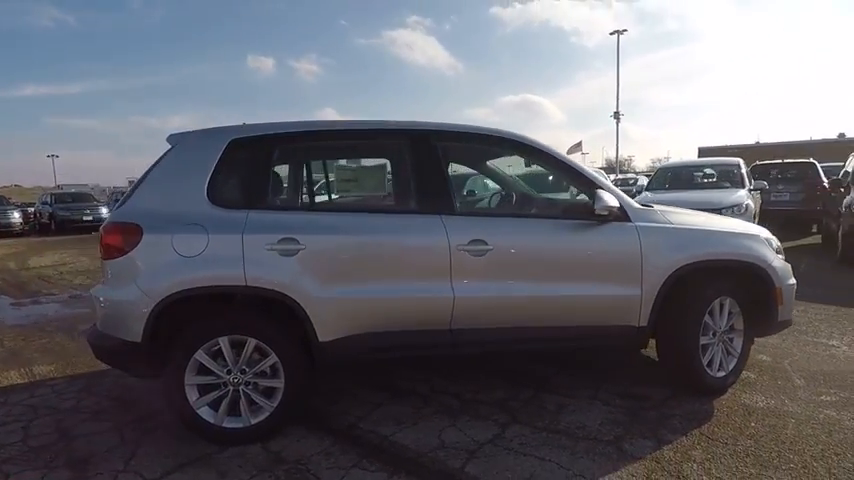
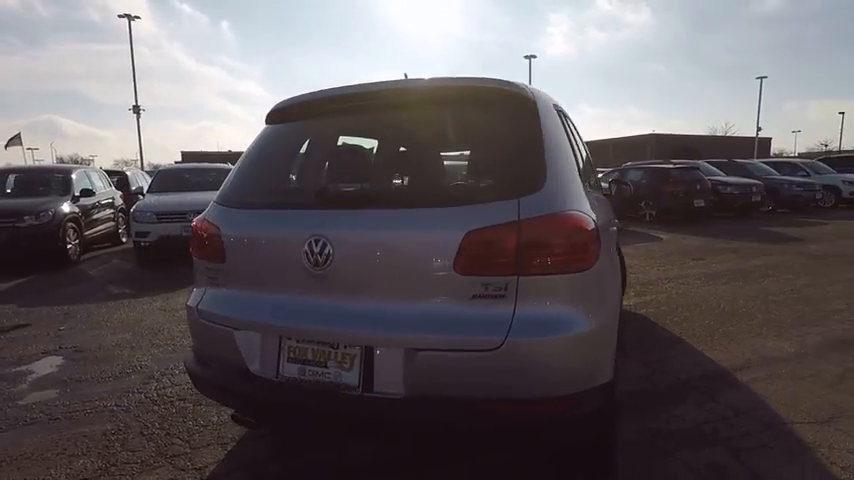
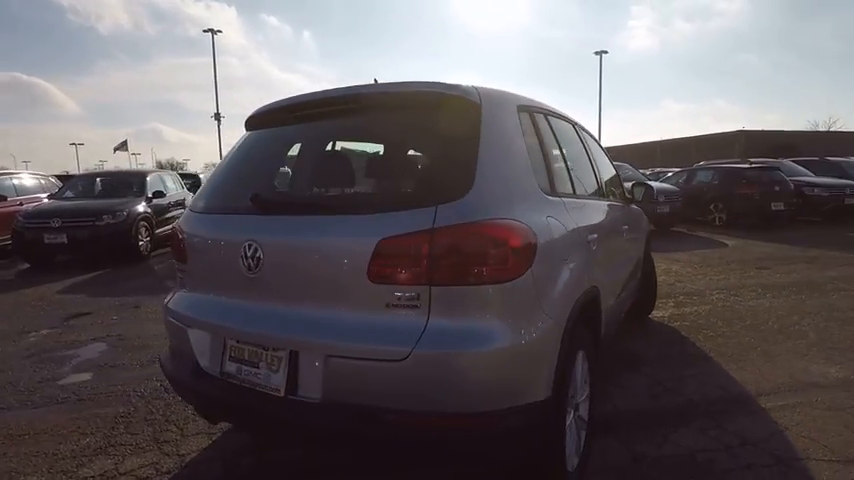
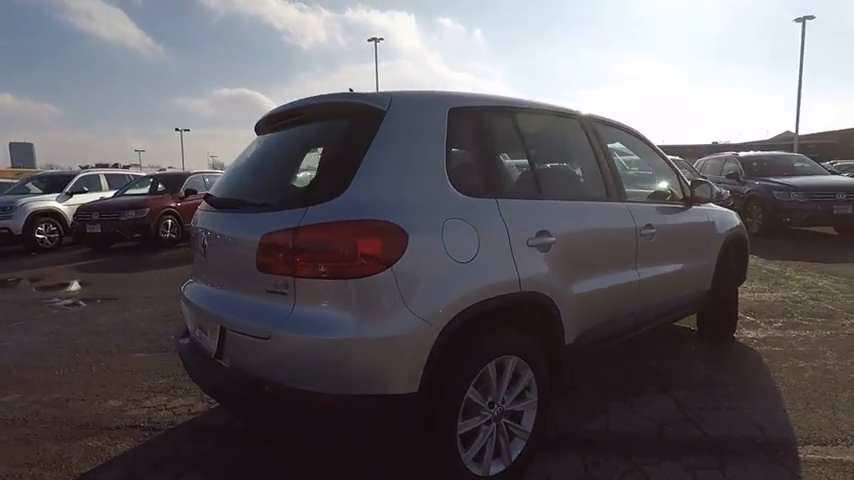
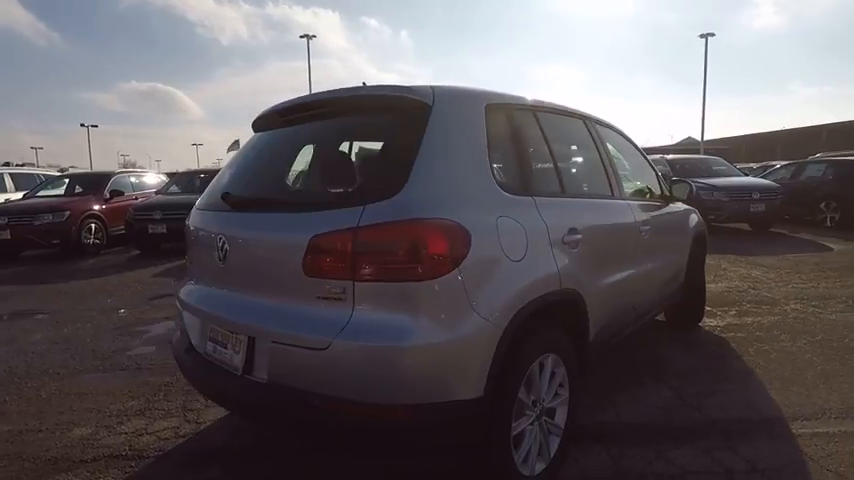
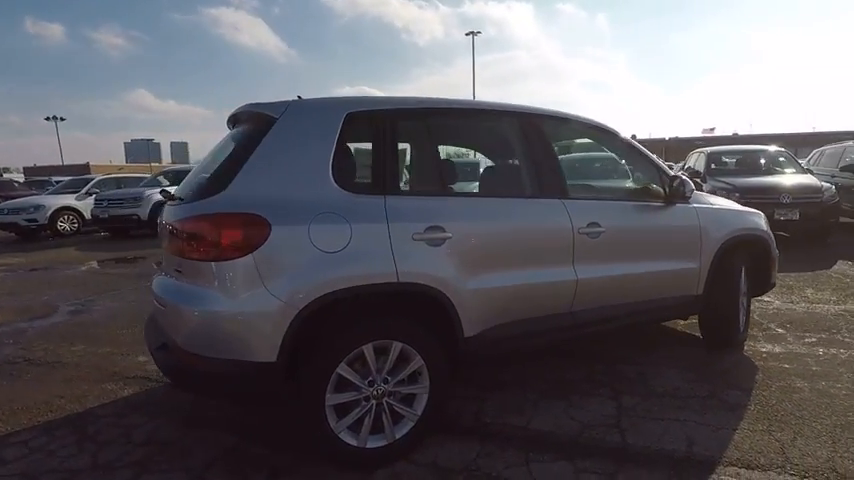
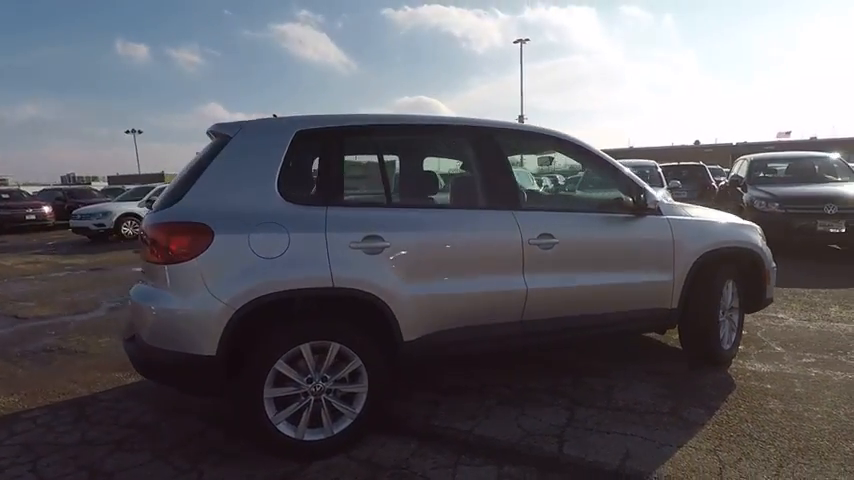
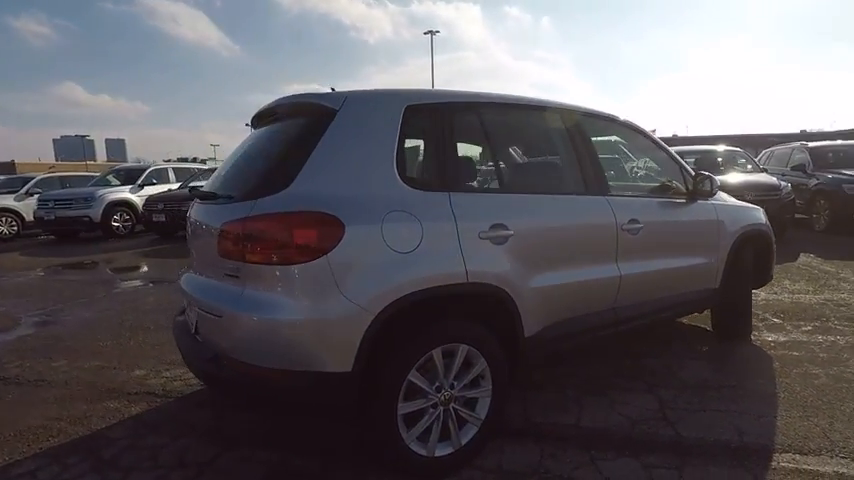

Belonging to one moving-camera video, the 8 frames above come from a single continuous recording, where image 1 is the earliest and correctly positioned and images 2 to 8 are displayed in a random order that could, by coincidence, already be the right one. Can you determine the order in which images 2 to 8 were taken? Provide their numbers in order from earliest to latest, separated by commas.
7, 6, 8, 4, 5, 3, 2
